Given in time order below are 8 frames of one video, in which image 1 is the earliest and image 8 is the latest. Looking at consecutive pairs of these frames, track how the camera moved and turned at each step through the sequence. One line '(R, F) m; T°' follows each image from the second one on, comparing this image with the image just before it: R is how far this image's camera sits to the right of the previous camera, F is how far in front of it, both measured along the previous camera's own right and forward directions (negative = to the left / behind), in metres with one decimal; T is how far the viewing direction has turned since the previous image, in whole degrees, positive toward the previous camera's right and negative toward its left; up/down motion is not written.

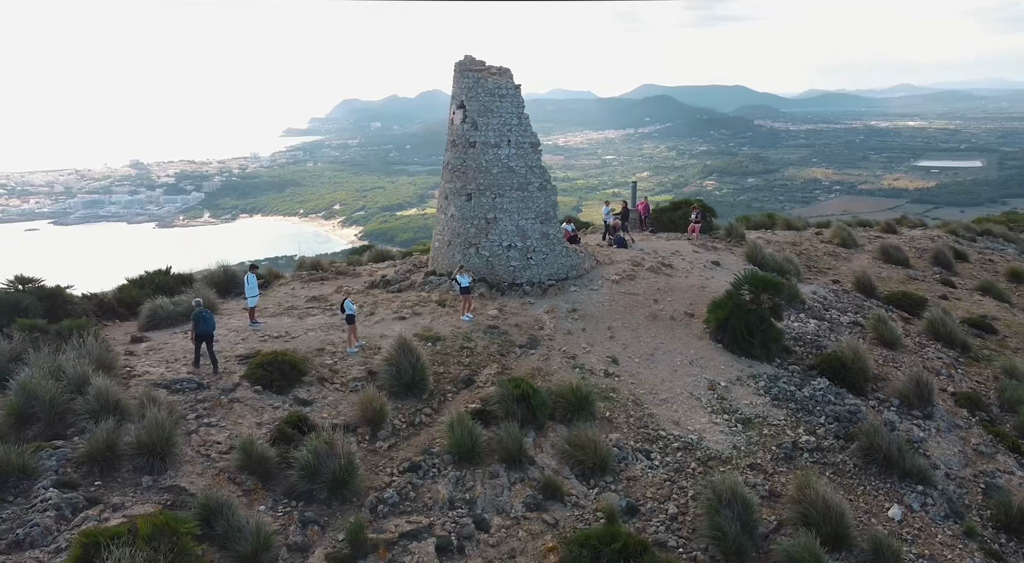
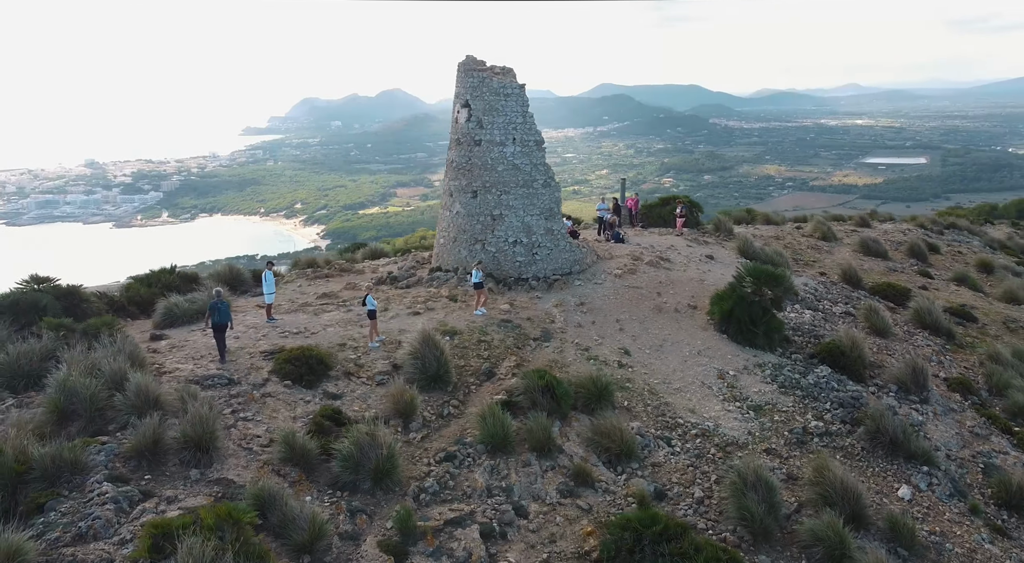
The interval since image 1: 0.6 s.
(-0.8, -0.2) m; +2°
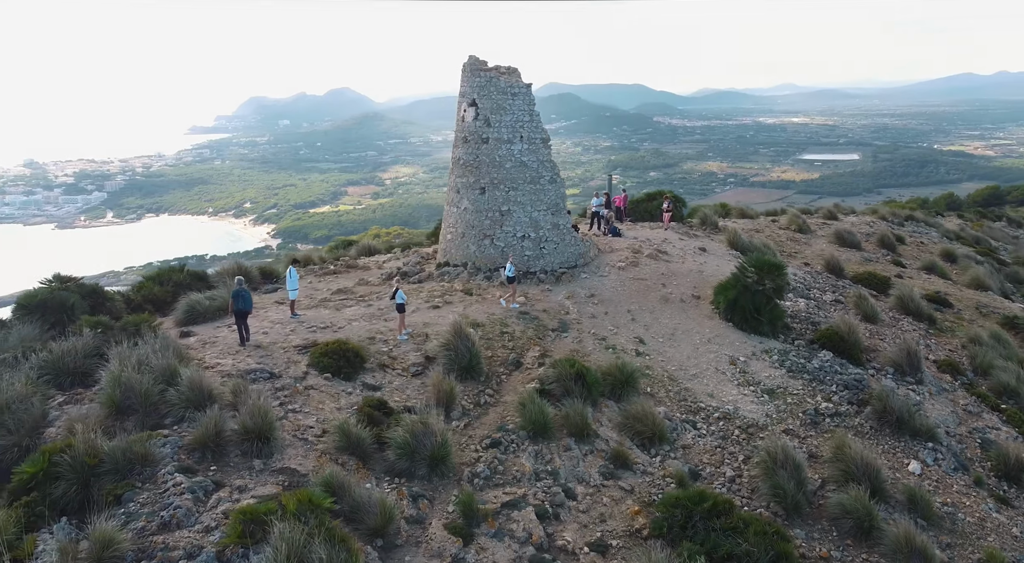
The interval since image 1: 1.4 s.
(-1.1, -0.2) m; +3°
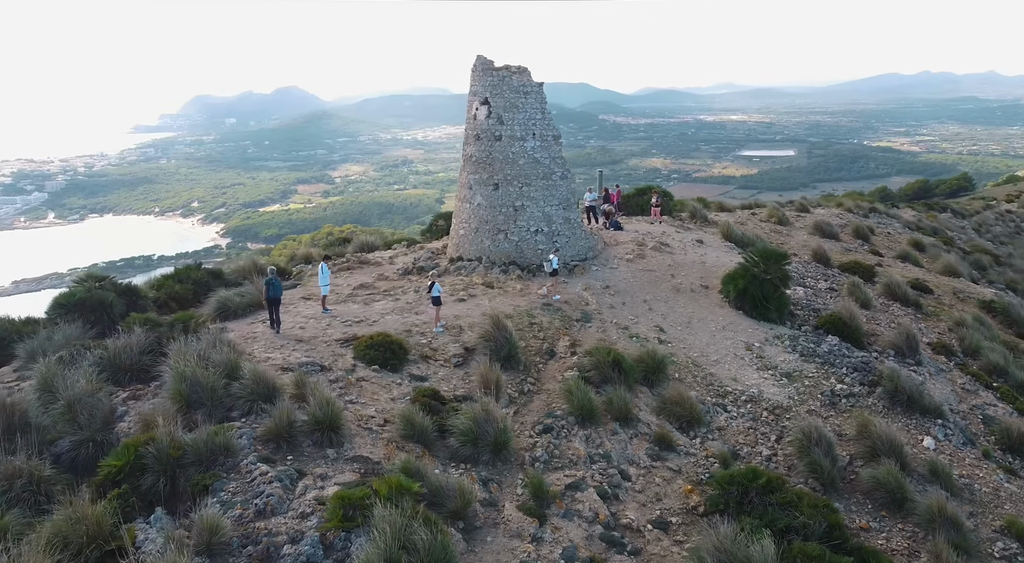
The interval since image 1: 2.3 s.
(-1.2, -0.2) m; +3°
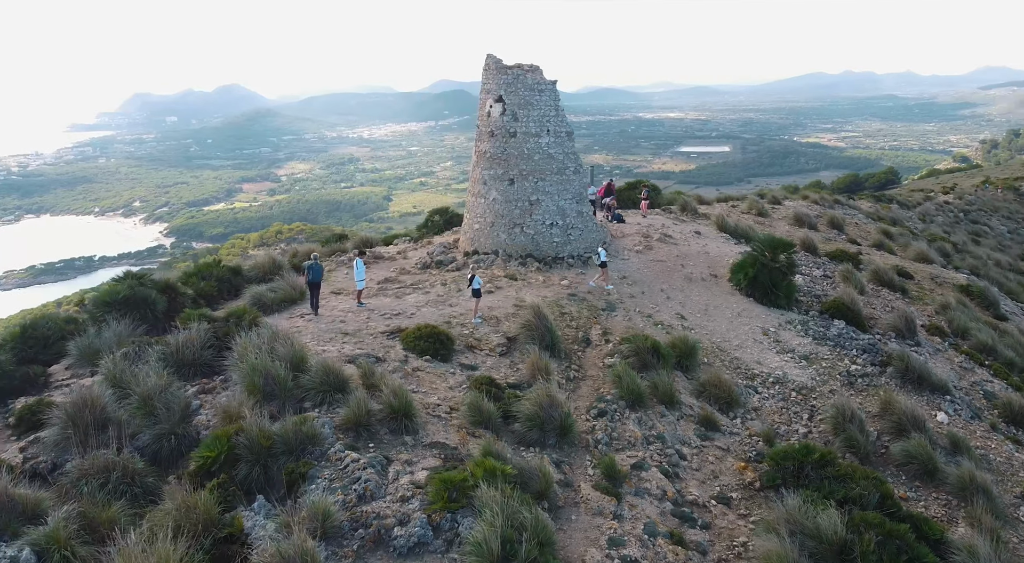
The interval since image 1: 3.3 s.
(-1.4, -0.2) m; +3°
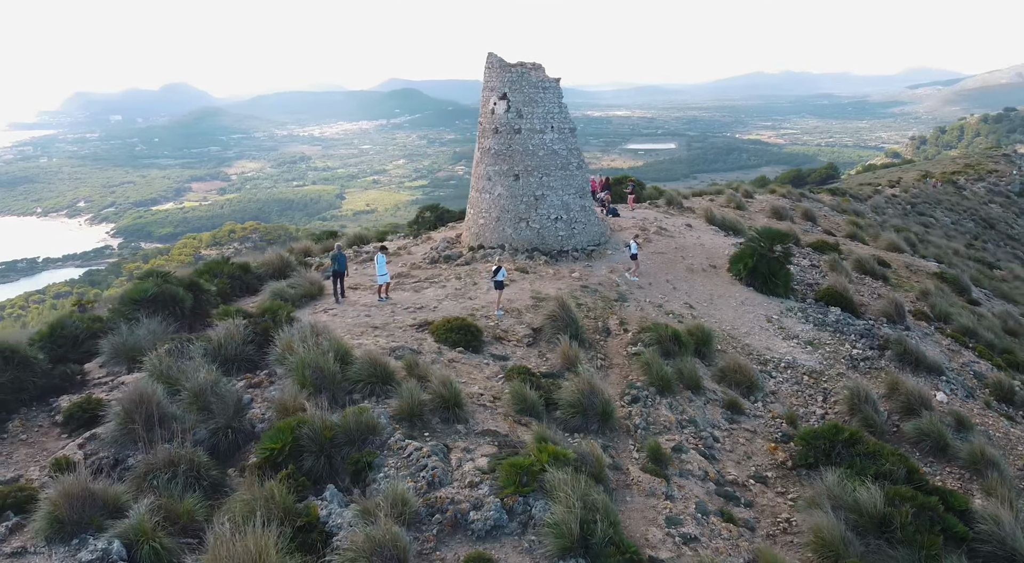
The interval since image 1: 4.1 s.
(-1.1, -0.1) m; +3°
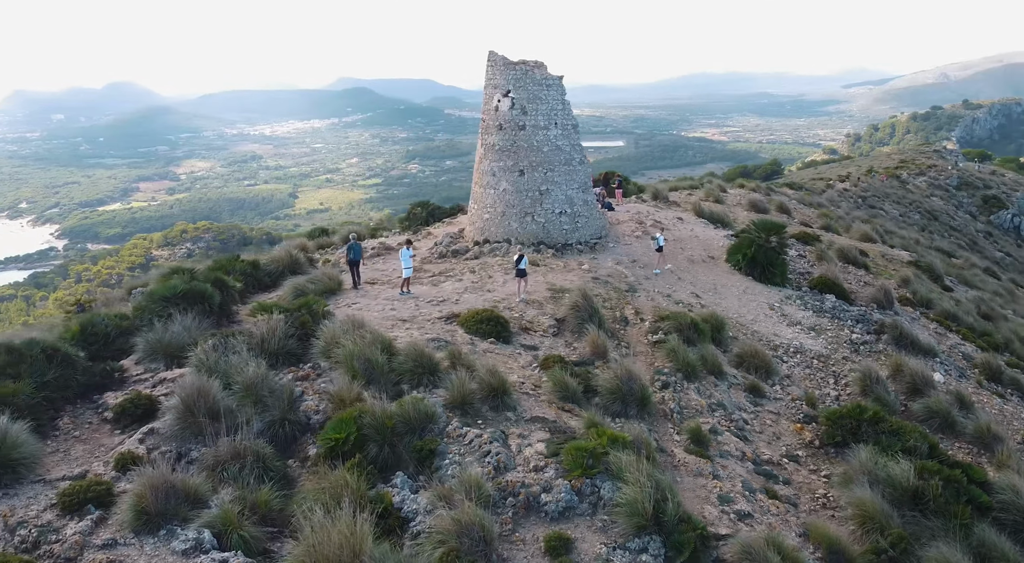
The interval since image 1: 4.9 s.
(-1.0, -0.1) m; +3°
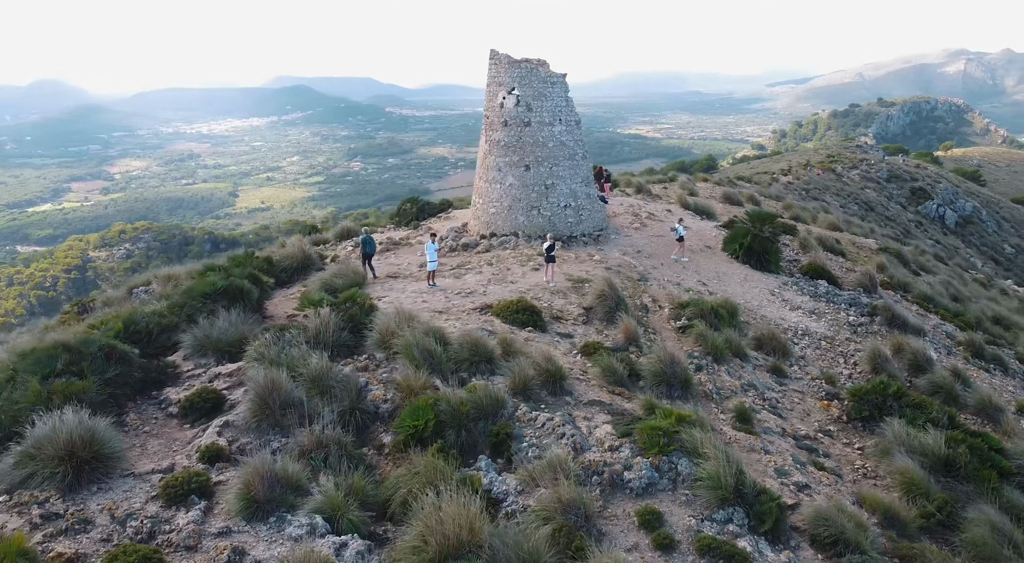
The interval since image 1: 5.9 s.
(-1.3, -0.2) m; +3°
